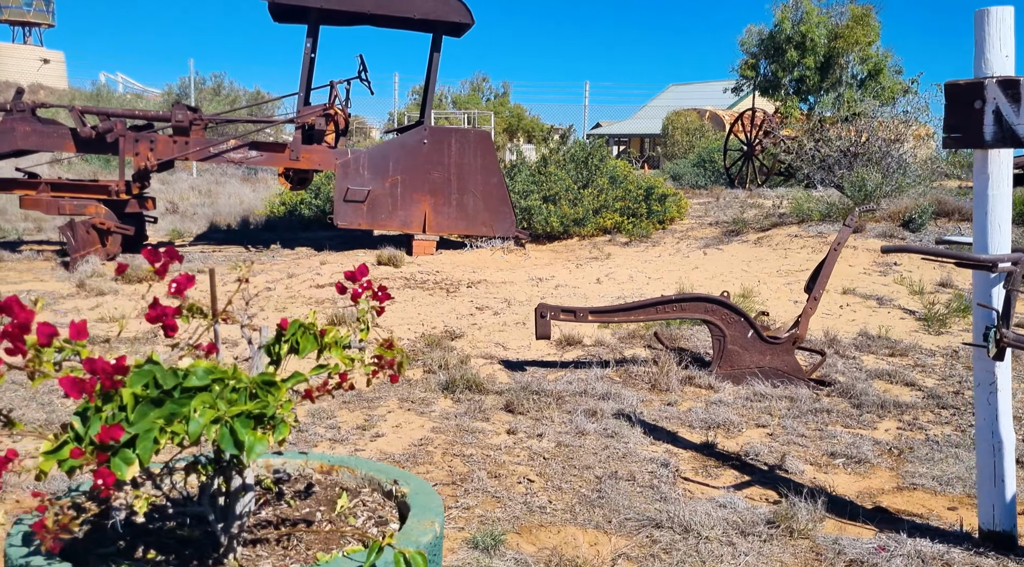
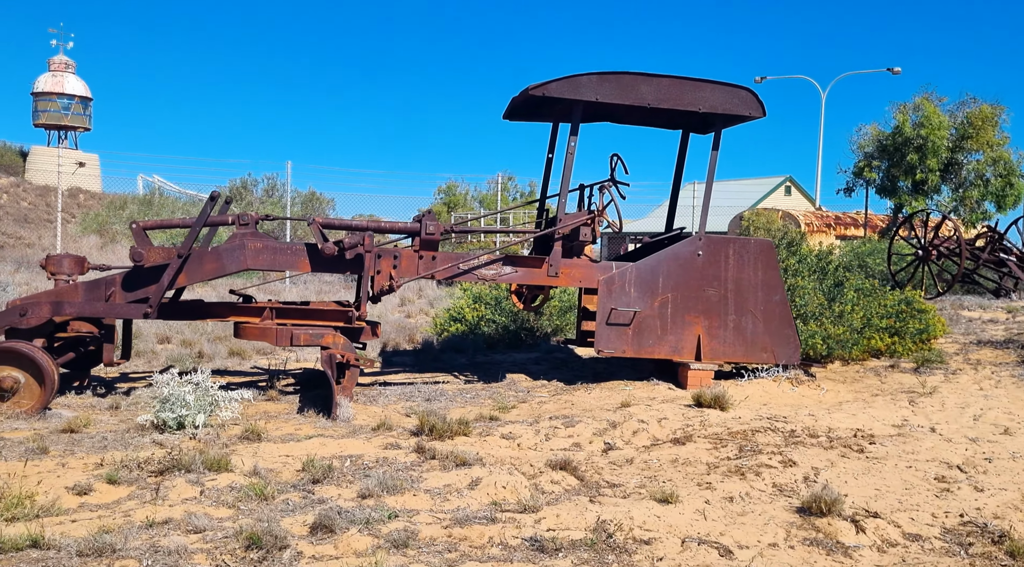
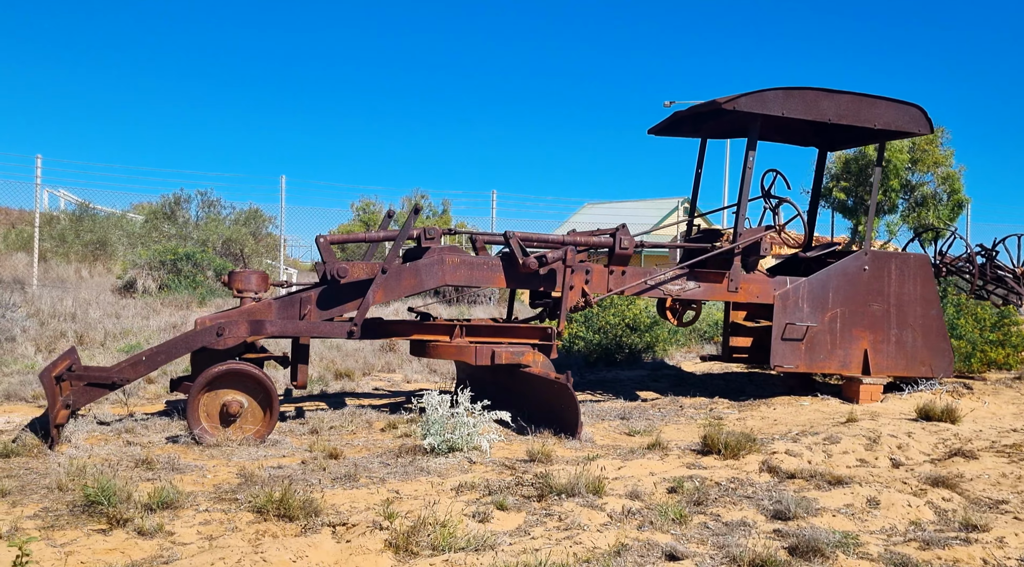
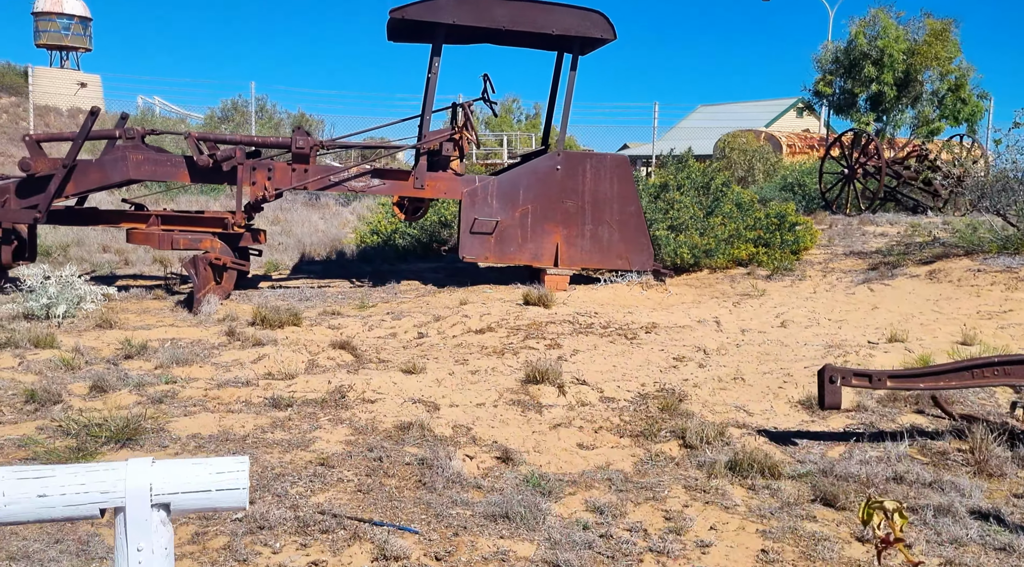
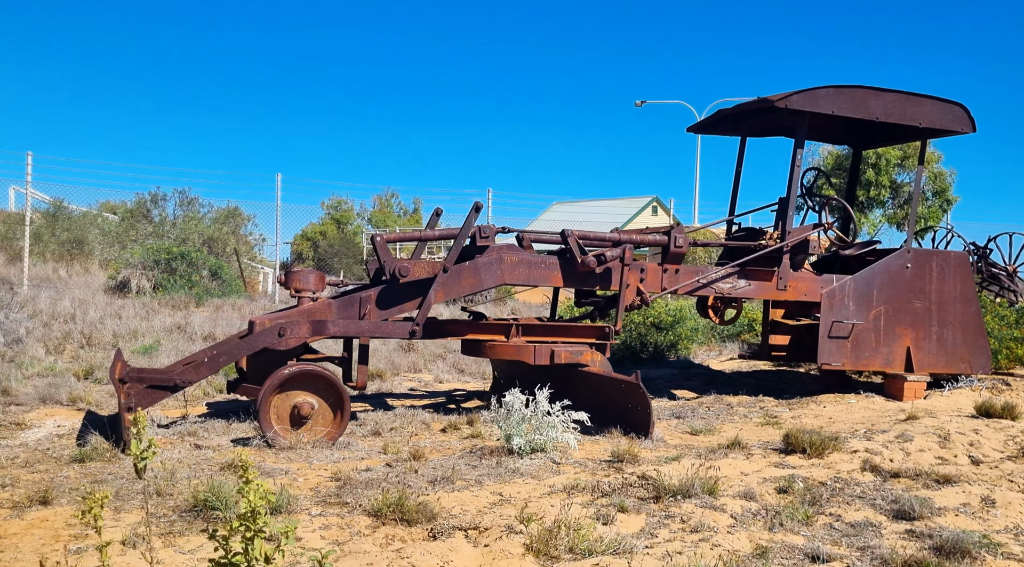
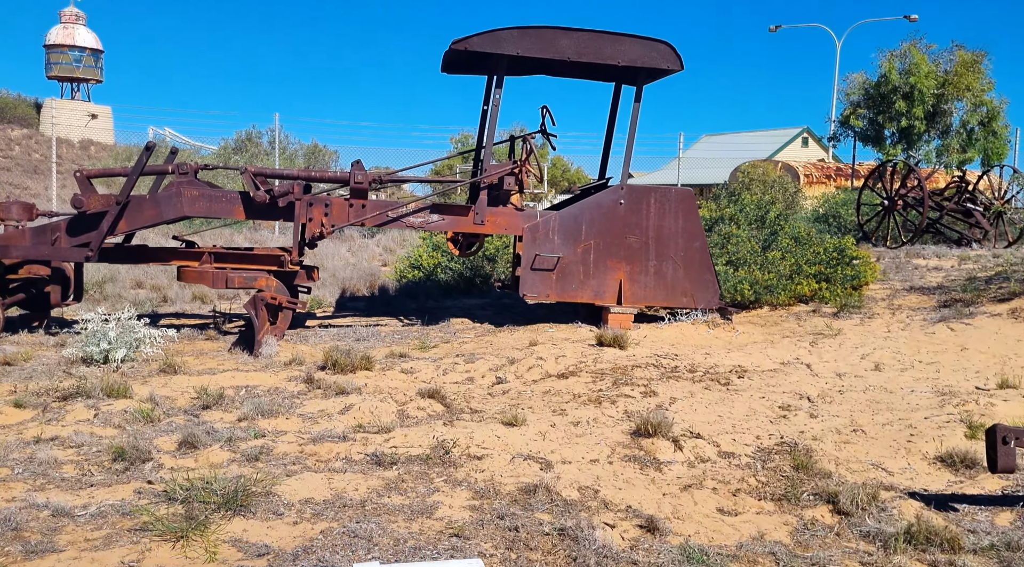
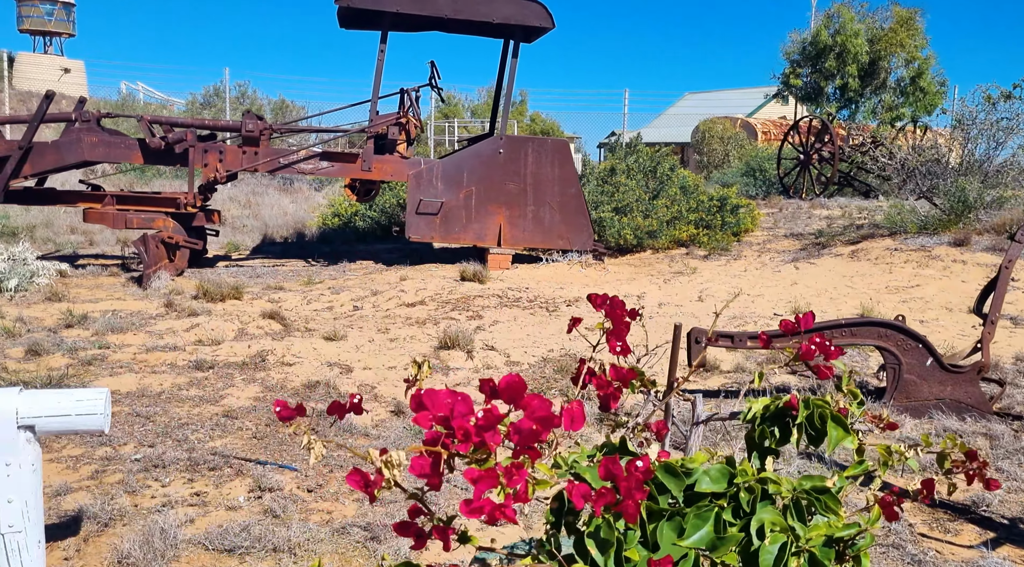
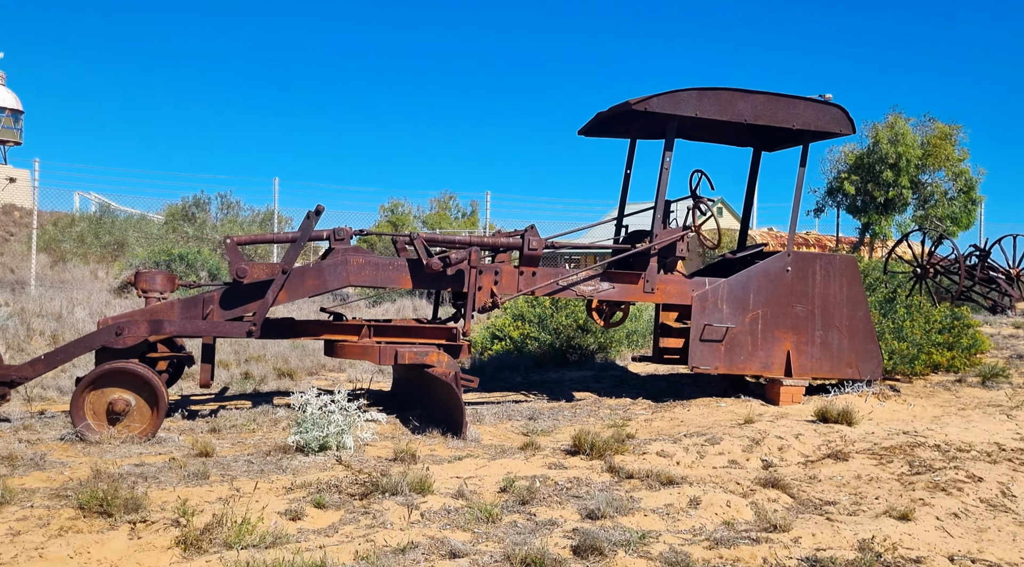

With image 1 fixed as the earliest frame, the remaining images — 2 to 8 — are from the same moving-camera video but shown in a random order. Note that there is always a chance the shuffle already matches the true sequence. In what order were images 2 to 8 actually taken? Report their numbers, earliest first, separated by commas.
7, 4, 6, 2, 8, 3, 5
